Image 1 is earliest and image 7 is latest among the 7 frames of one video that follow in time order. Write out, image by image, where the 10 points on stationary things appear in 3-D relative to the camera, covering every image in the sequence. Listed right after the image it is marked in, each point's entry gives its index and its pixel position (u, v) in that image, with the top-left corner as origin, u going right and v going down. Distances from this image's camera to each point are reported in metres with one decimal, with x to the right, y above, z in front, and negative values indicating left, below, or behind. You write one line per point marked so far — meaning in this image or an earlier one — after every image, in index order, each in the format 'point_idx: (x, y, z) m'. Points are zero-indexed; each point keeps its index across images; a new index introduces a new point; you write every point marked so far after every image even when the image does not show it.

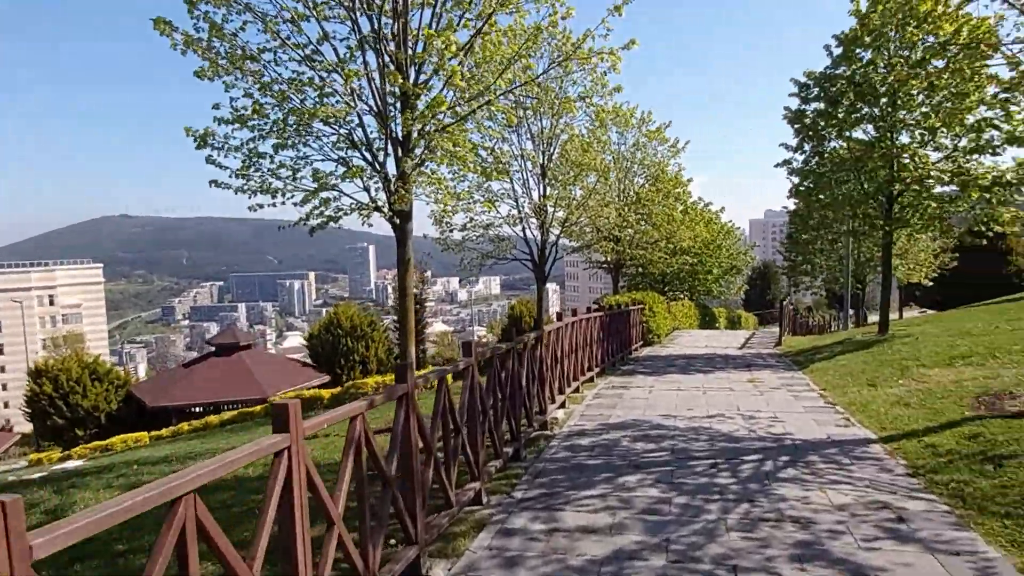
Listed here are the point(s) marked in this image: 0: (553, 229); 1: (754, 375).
0: (+0.9, +1.3, +14.9) m
1: (+3.7, -1.3, +10.5) m
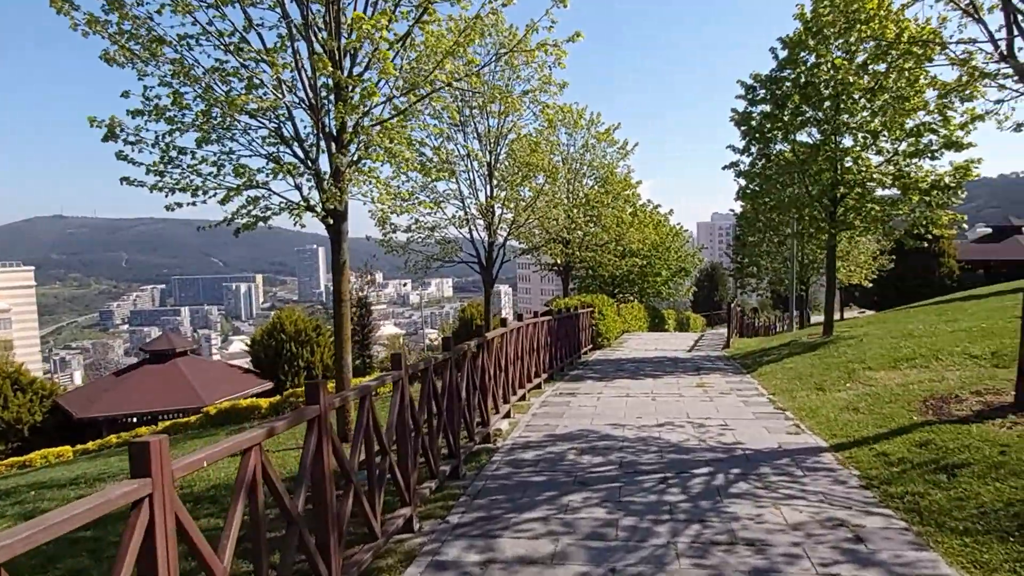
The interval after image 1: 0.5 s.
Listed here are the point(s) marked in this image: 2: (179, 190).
0: (-0.3, +1.2, +14.5) m
1: (+2.9, -1.4, +10.3) m
2: (-3.5, +1.0, +7.1) m
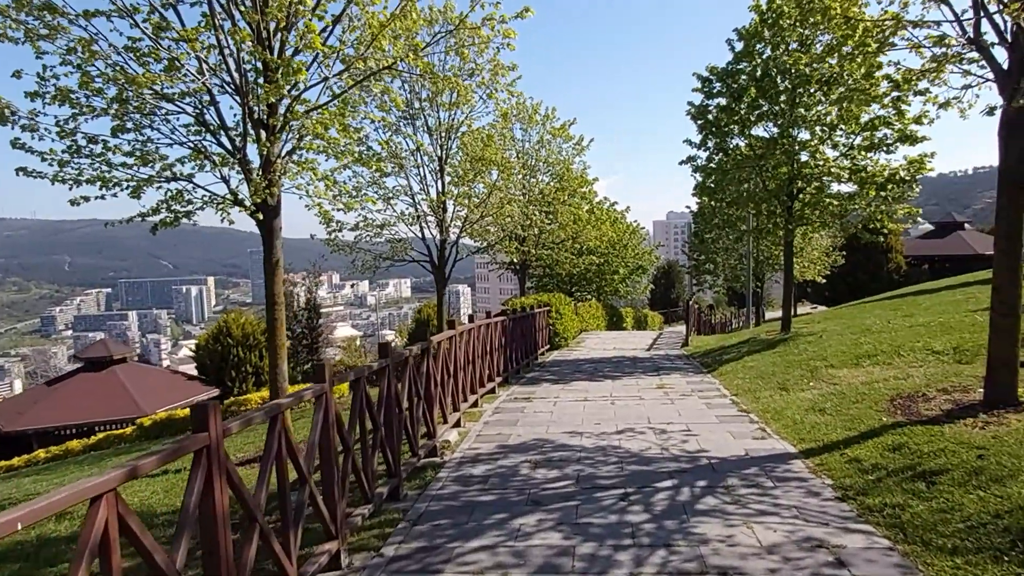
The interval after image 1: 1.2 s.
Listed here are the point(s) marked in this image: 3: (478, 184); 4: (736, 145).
0: (-1.2, +1.2, +14.0) m
1: (+2.2, -1.4, +10.0) m
2: (-4.0, +1.0, +6.4) m
3: (-0.8, +2.3, +15.2) m
4: (+4.5, +2.8, +13.5) m
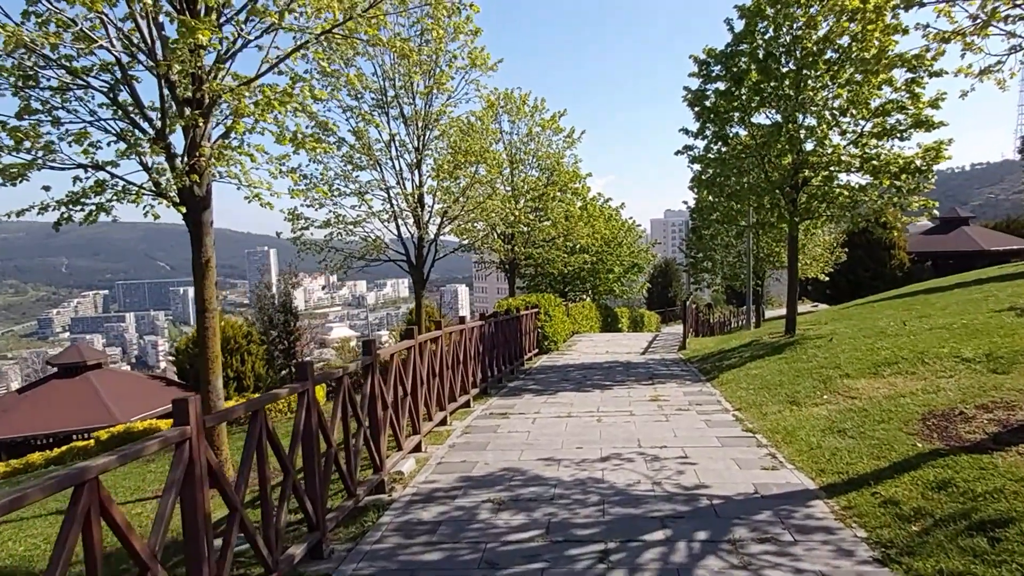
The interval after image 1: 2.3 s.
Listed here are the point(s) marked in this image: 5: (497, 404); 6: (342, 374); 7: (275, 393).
0: (-1.5, +1.2, +13.0) m
1: (+1.9, -1.4, +9.0) m
2: (-4.3, +0.9, +5.4) m
3: (-1.1, +2.3, +14.2) m
4: (+4.1, +2.8, +12.5) m
5: (-0.2, -1.5, +8.7) m
6: (-1.1, -0.6, +4.5) m
7: (-1.2, -0.6, +3.5) m
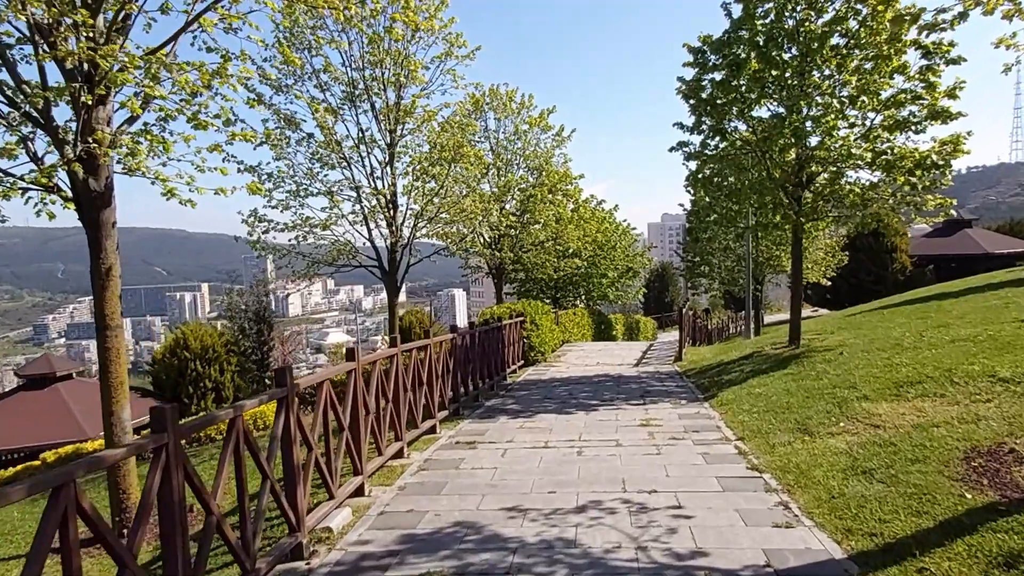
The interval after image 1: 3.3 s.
0: (-1.9, +1.0, +12.0) m
1: (+1.6, -1.5, +8.0) m
2: (-4.6, +0.8, +4.4) m
3: (-1.4, +2.2, +13.2) m
4: (+3.8, +2.7, +11.6) m
5: (-0.5, -1.6, +7.7) m
6: (-1.4, -0.6, +3.5) m
7: (-1.5, -0.6, +2.5) m
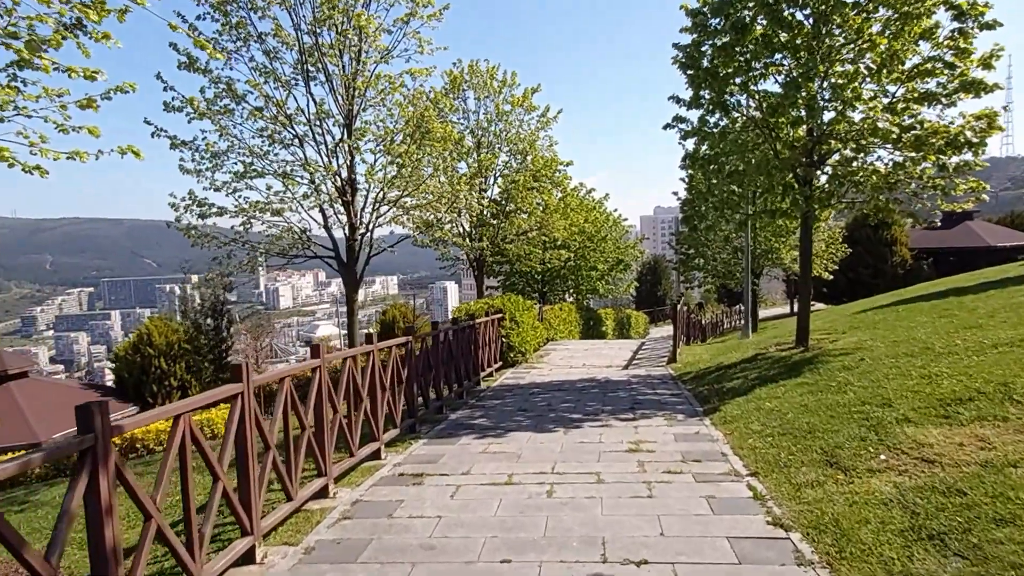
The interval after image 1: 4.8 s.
0: (-2.3, +1.1, +10.6) m
1: (+1.2, -1.4, +6.7) m
2: (-4.9, +0.9, +3.0) m
3: (-1.9, +2.3, +11.8) m
4: (+3.4, +2.8, +10.2) m
5: (-0.9, -1.5, +6.4) m
6: (-1.7, -0.6, +2.2) m
7: (-1.8, -0.6, +1.2) m
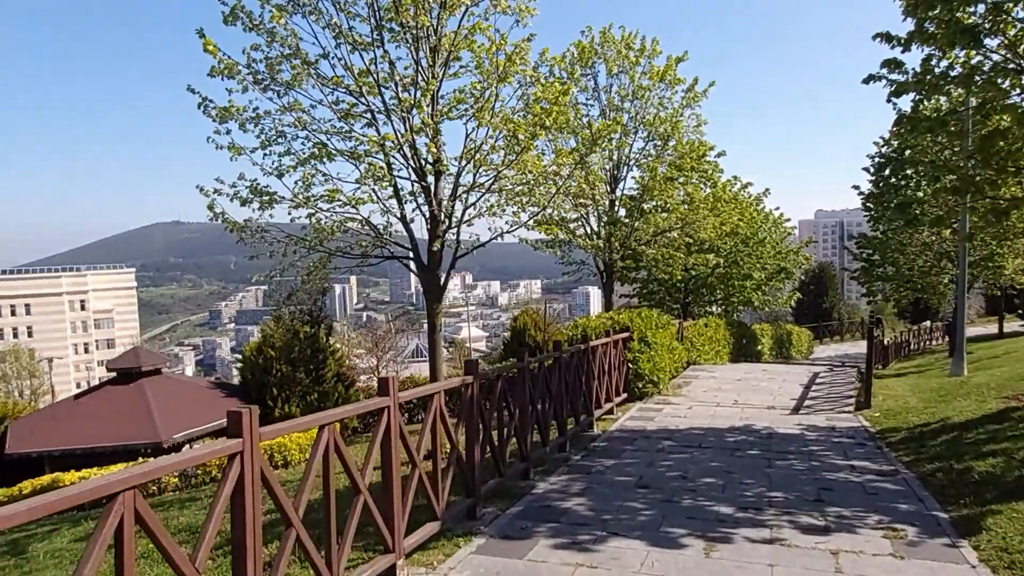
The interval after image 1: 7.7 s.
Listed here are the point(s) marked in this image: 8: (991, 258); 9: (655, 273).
0: (-0.7, +1.0, +8.4) m
1: (+1.8, -1.6, +3.8) m
2: (-4.9, +0.9, +1.4) m
3: (0.0, +2.1, +9.5) m
4: (+4.8, +2.6, +6.9) m
5: (-0.3, -1.6, +3.9) m
6: (-2.0, -0.7, 0.0) m
7: (-2.3, -0.7, -1.0) m
8: (+10.8, +0.7, +15.3) m
9: (+3.7, +0.4, +17.8) m
